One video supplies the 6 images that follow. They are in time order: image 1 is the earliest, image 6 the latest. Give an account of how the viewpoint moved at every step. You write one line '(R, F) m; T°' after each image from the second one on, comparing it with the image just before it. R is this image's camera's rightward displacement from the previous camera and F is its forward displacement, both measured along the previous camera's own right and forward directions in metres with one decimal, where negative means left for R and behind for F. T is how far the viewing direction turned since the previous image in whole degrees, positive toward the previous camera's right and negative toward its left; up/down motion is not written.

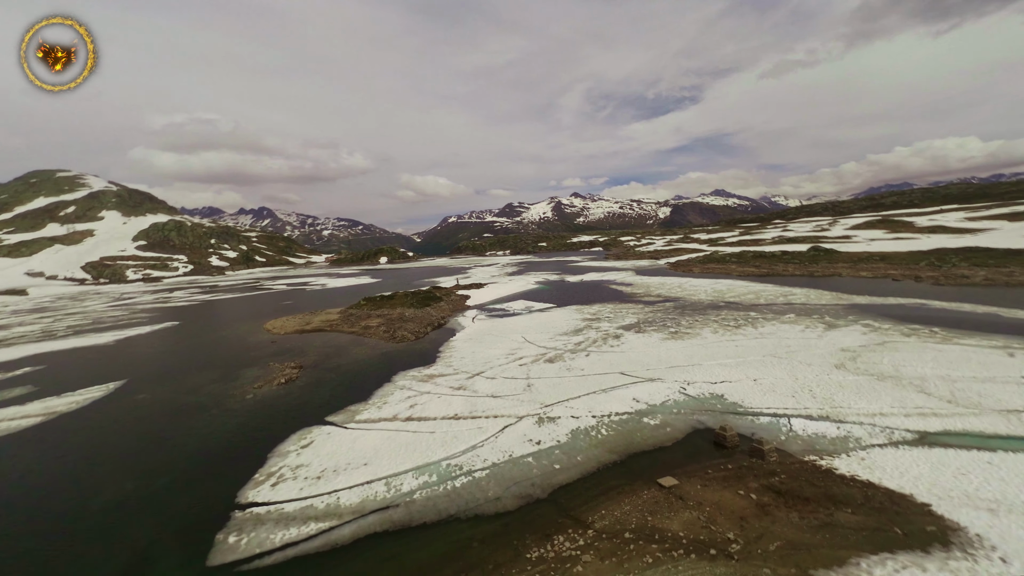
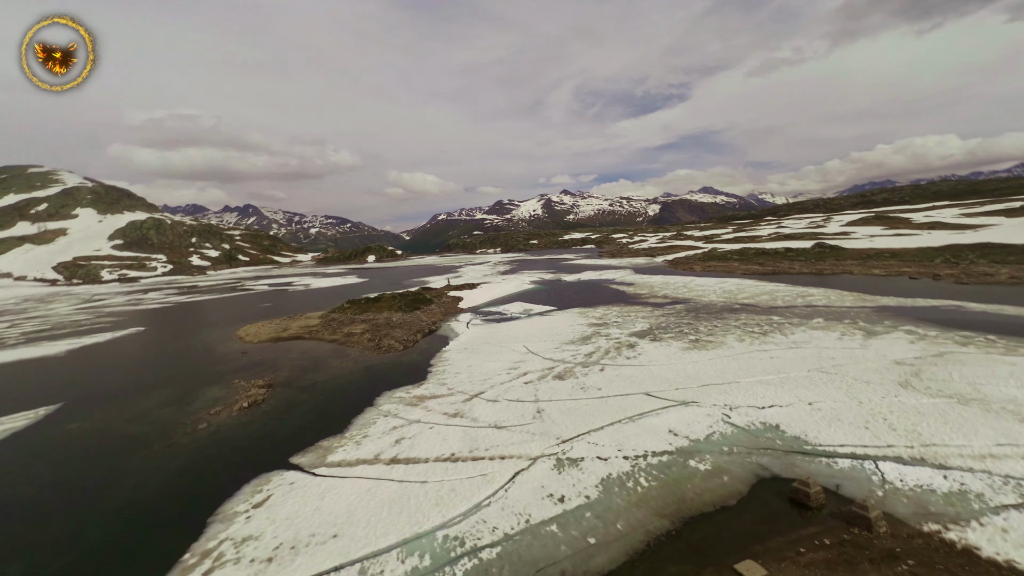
(-0.6, +3.3) m; +1°
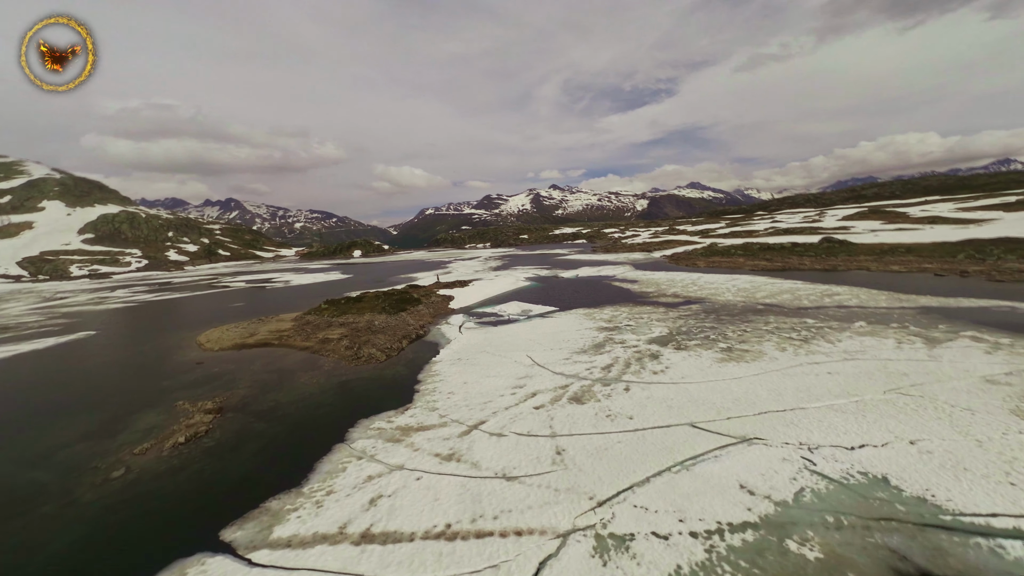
(-0.7, +3.9) m; +2°
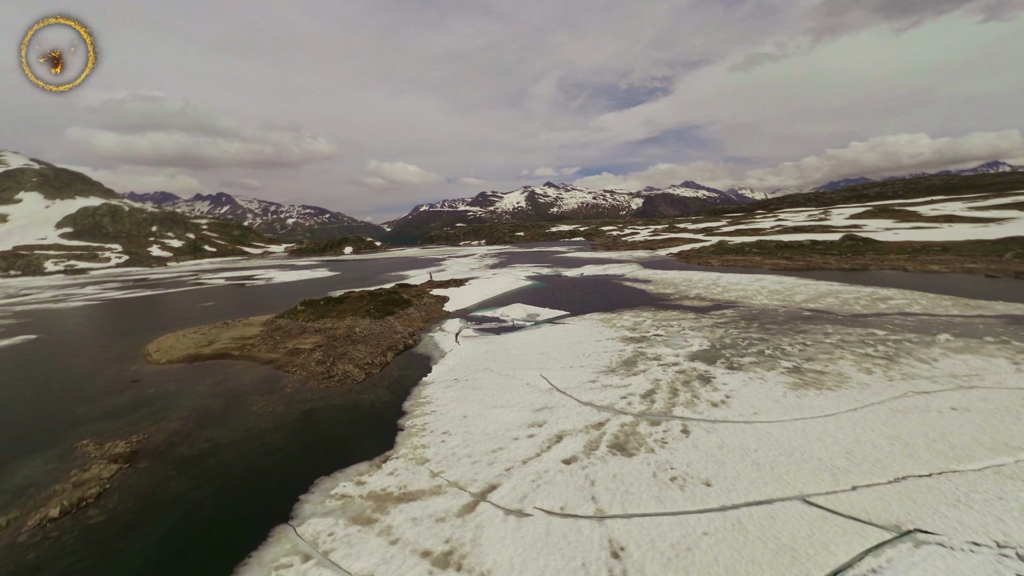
(-0.8, +4.6) m; +1°
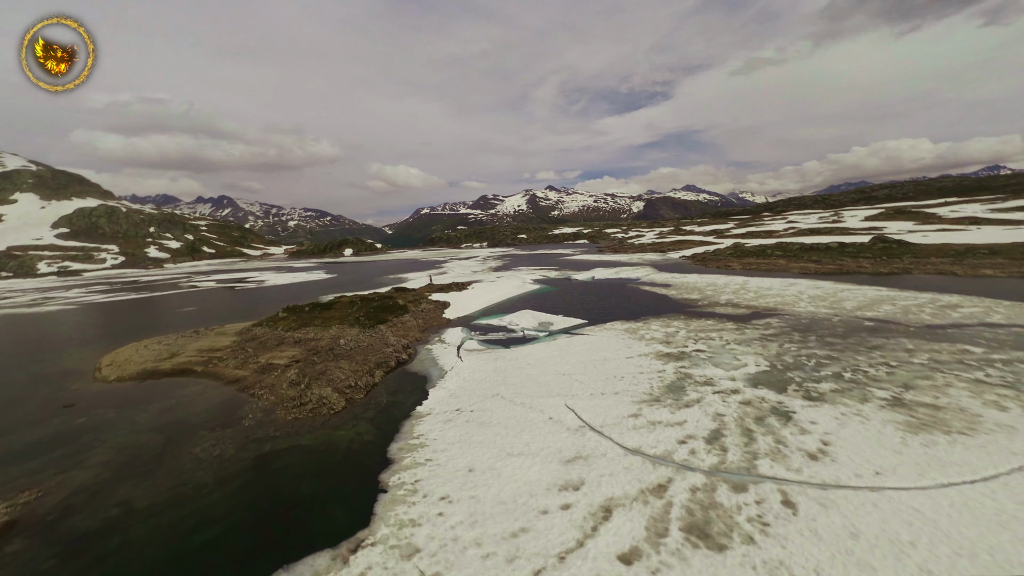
(-0.6, +3.8) m; 0°
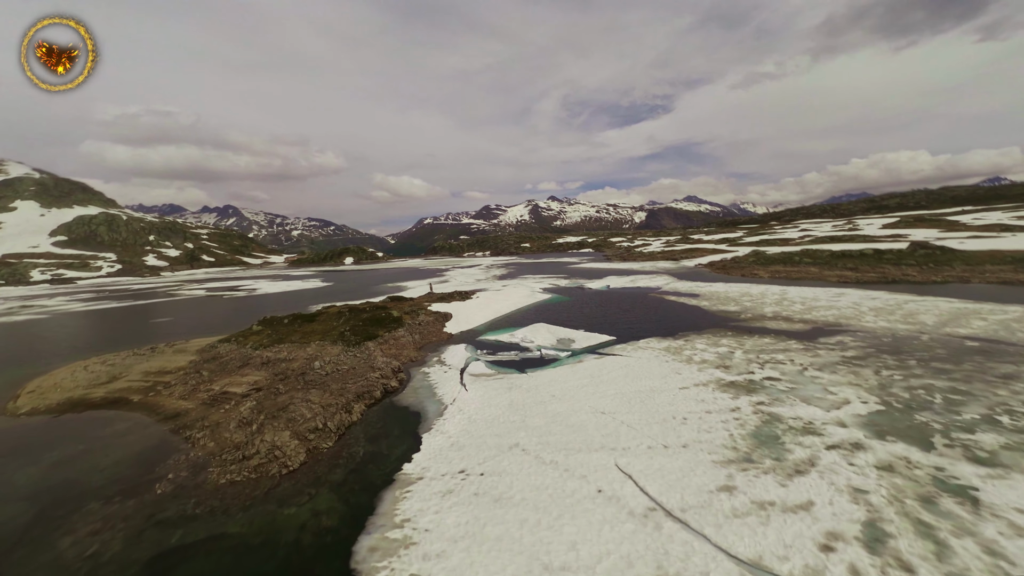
(-0.6, +4.3) m; 0°
